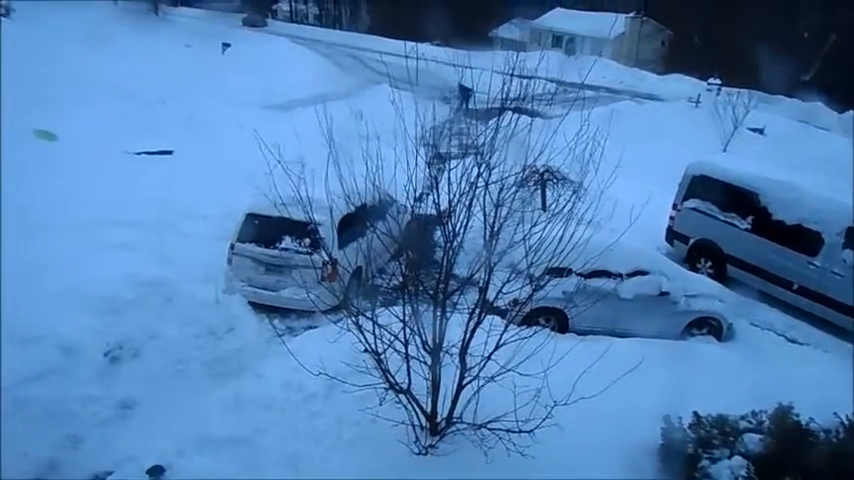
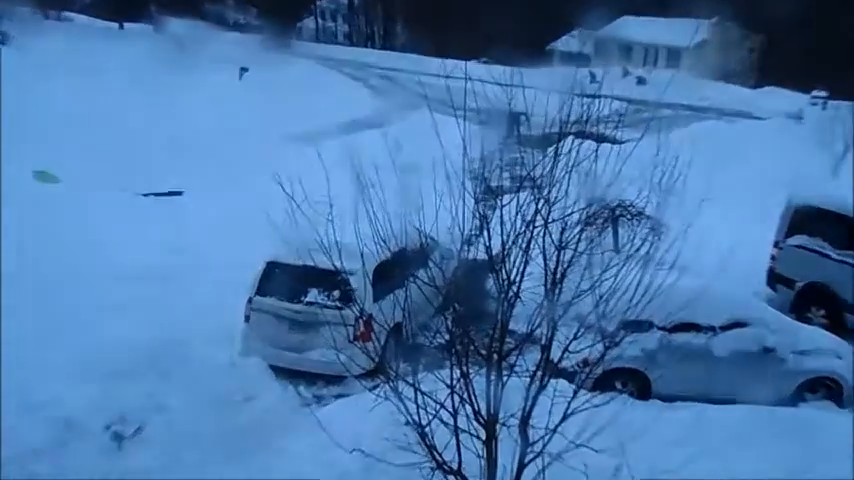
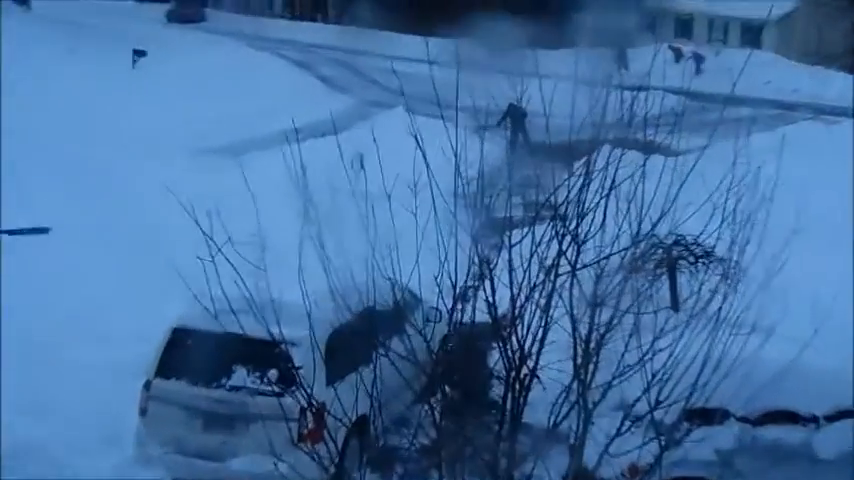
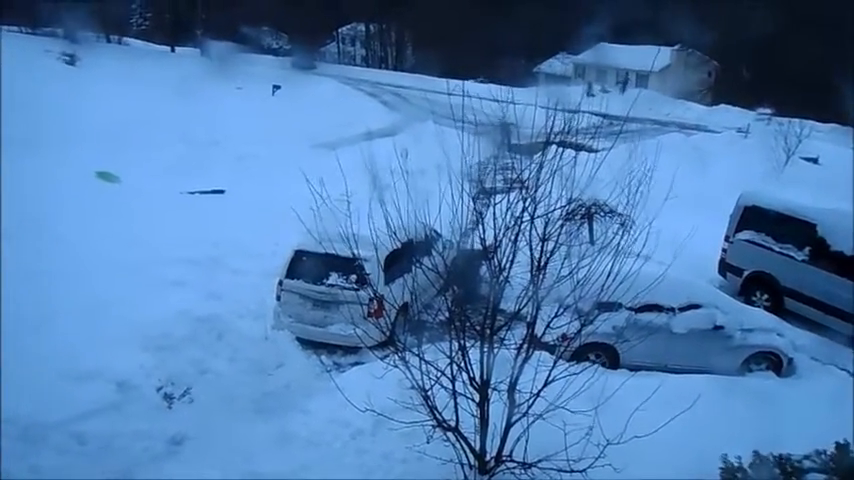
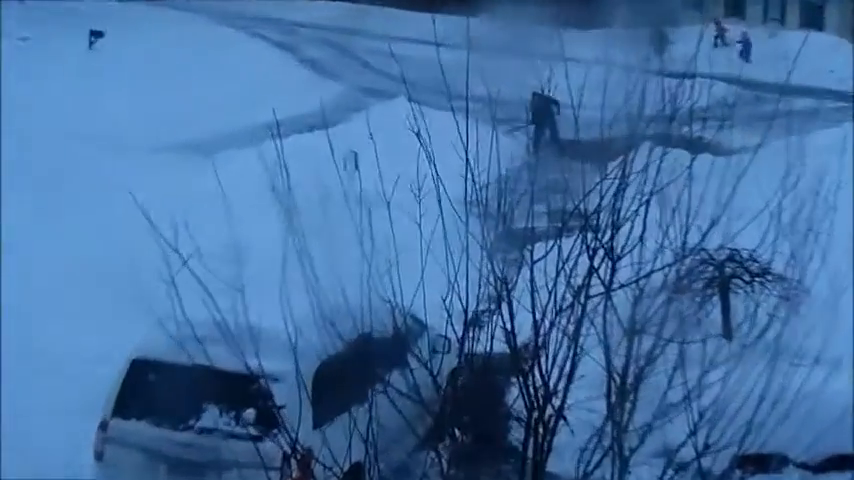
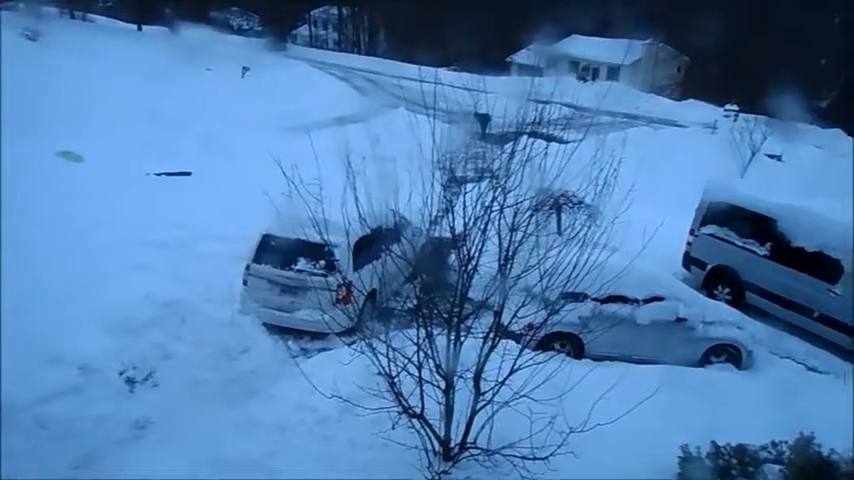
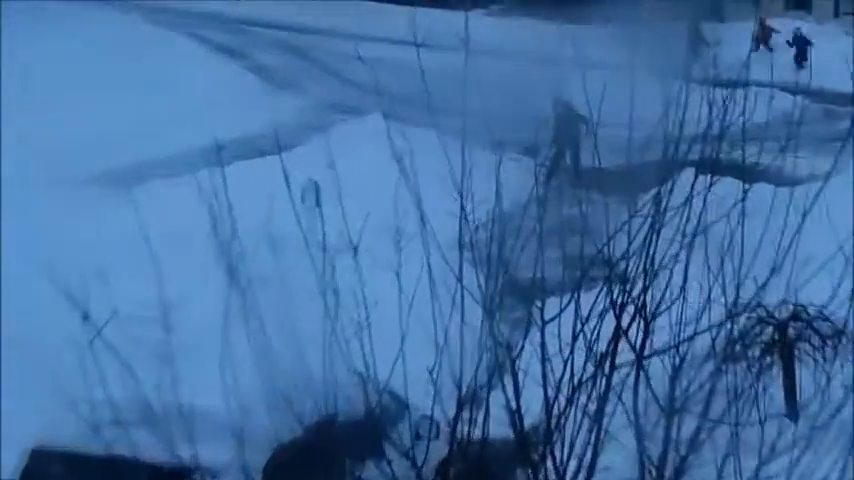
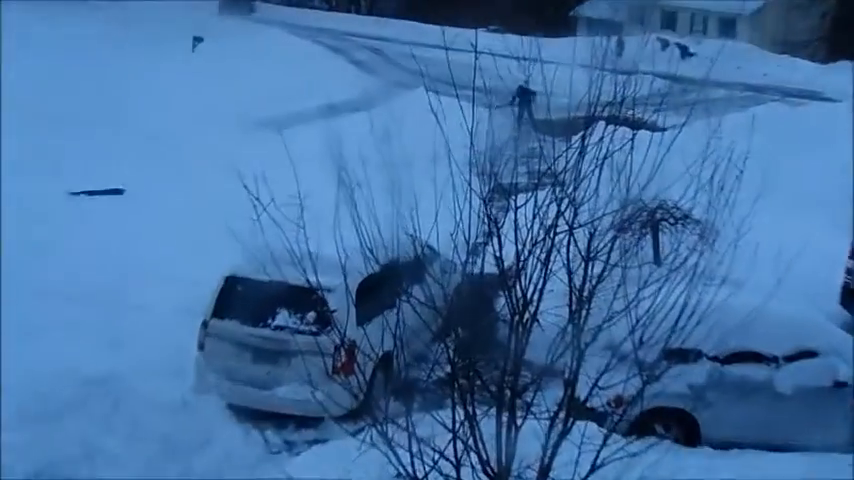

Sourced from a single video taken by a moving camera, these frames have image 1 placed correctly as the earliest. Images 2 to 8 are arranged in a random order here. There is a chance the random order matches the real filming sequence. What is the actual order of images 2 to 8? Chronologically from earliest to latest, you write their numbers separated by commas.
6, 4, 2, 8, 3, 5, 7
